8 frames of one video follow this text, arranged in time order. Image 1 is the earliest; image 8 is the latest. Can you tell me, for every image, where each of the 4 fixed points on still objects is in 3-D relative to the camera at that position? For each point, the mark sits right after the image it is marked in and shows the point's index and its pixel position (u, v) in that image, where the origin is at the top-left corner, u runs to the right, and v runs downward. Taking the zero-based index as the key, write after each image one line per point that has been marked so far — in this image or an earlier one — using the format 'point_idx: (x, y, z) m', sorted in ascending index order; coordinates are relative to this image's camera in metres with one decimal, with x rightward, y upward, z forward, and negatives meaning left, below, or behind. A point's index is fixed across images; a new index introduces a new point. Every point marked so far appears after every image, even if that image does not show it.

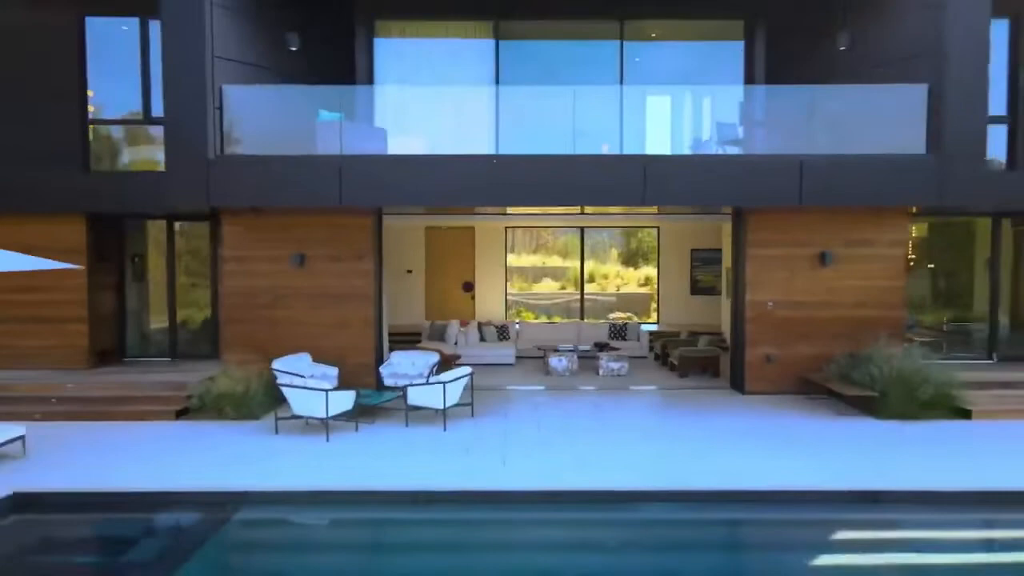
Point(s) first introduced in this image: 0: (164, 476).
0: (-2.8, -1.6, +6.4) m
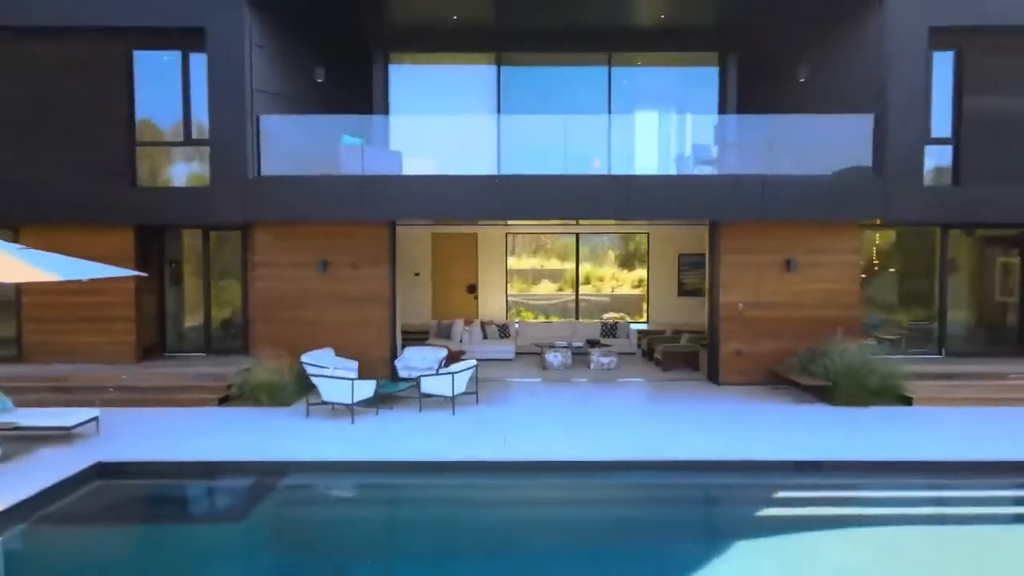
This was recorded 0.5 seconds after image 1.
0: (-2.9, -1.6, +7.5) m
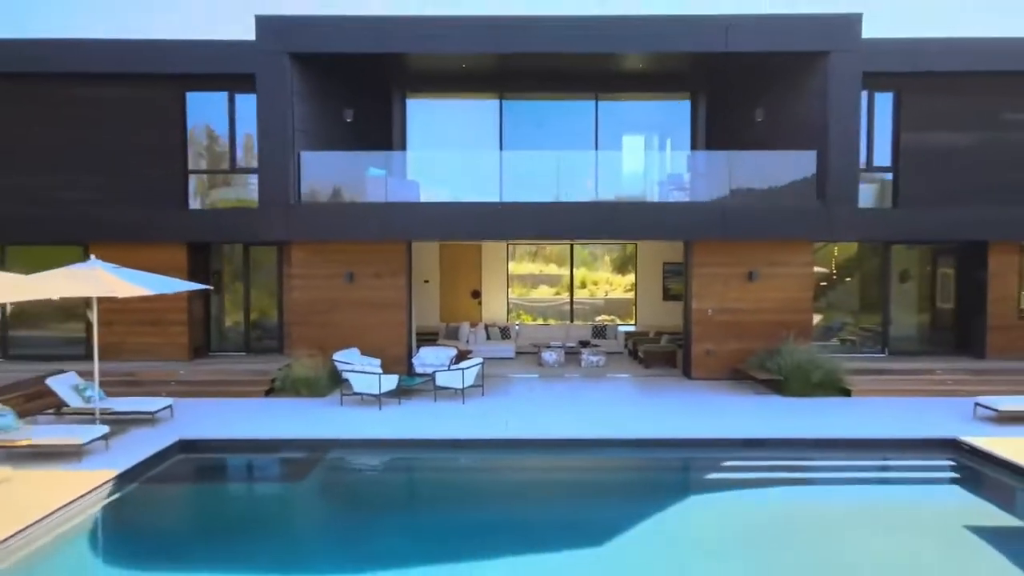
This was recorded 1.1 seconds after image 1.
0: (-2.8, -1.8, +9.2) m
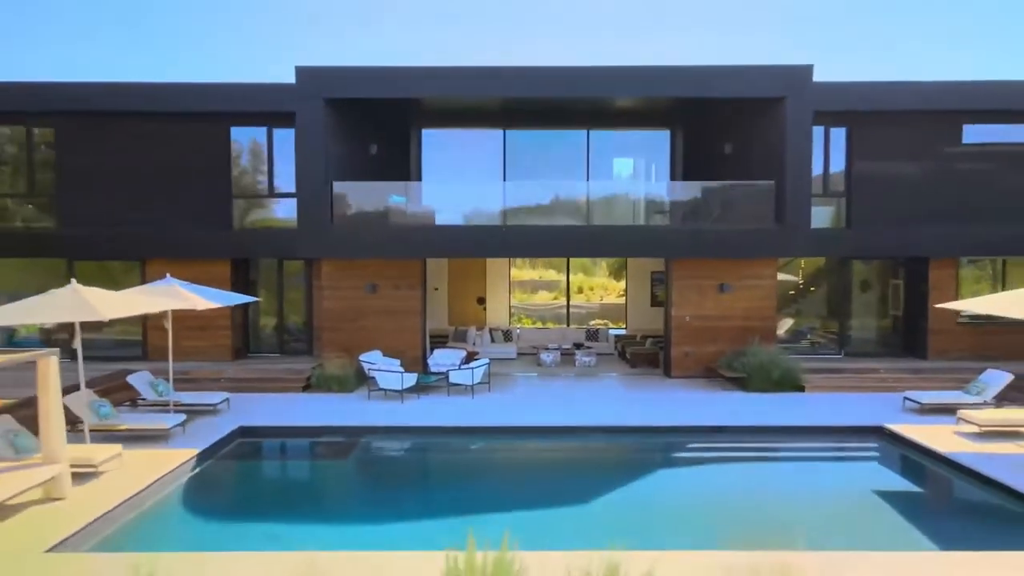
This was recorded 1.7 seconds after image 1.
0: (-2.8, -1.9, +11.0) m
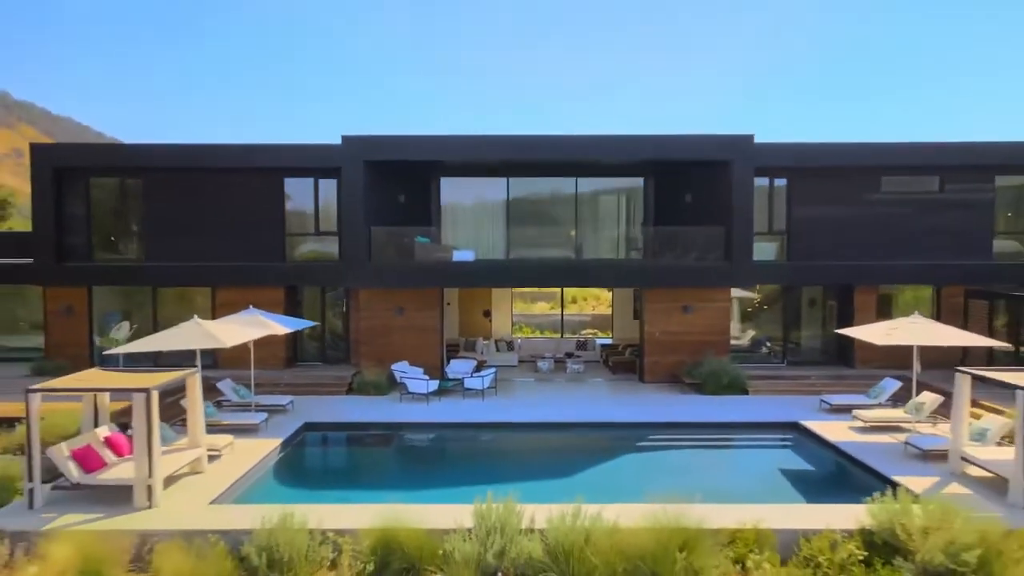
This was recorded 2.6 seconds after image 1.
0: (-2.8, -2.5, +14.2) m
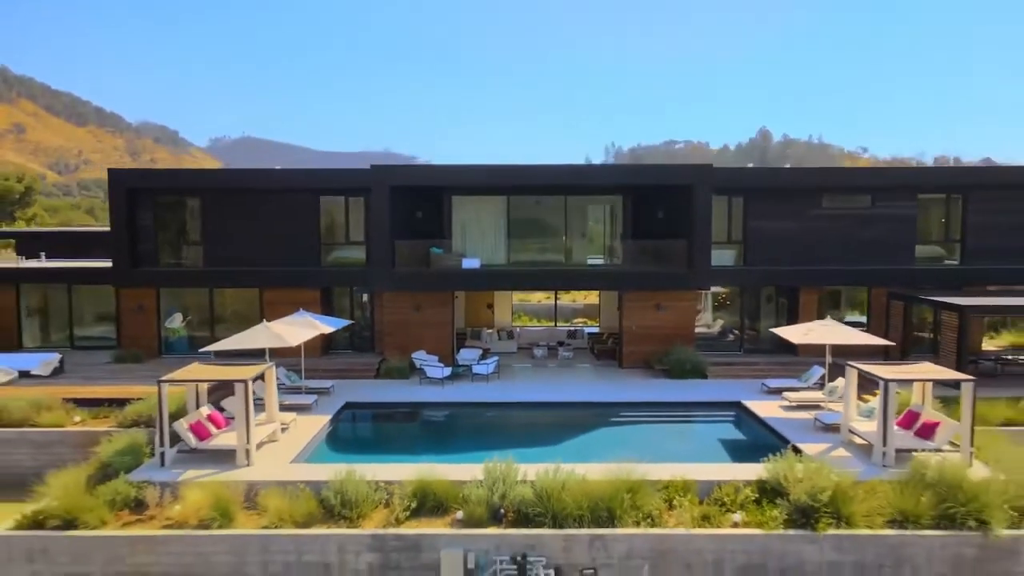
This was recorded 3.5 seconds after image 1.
0: (-2.8, -2.6, +17.5) m
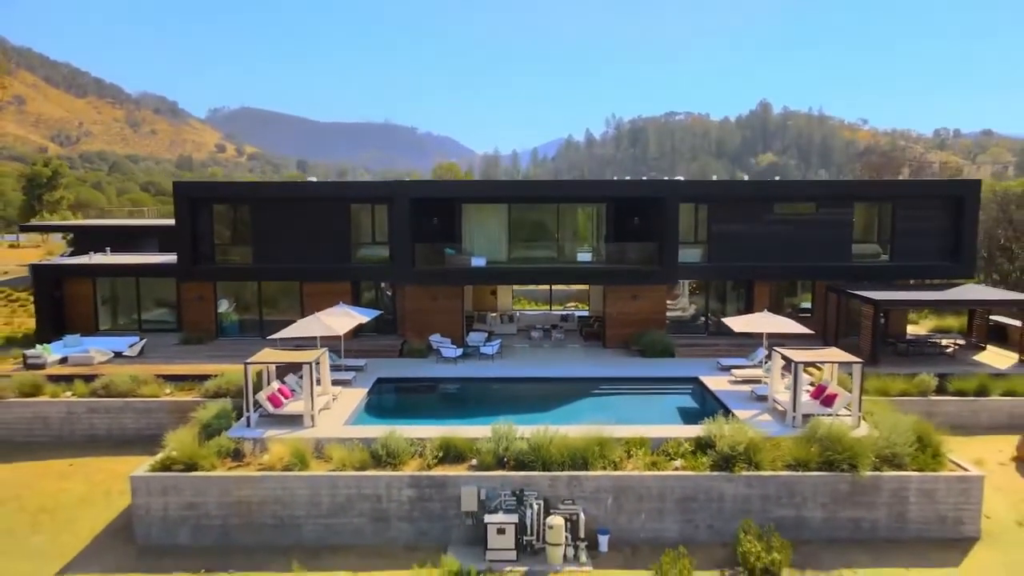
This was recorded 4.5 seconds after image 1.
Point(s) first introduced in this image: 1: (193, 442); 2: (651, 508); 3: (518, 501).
0: (-2.8, -2.5, +21.4) m
1: (-6.5, -3.1, +15.2) m
2: (+2.7, -4.2, +14.2) m
3: (+0.1, -4.0, +14.1) m
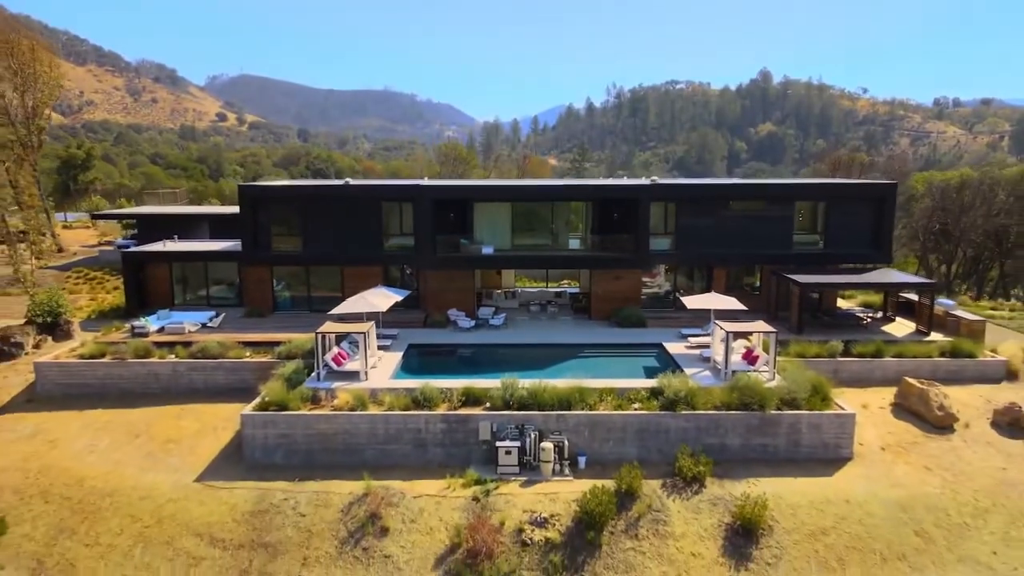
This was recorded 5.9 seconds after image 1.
0: (-2.7, -1.9, +26.8) m
1: (-6.4, -2.8, +20.6) m
2: (+2.8, -3.9, +19.7) m
3: (+0.2, -3.8, +19.6) m
